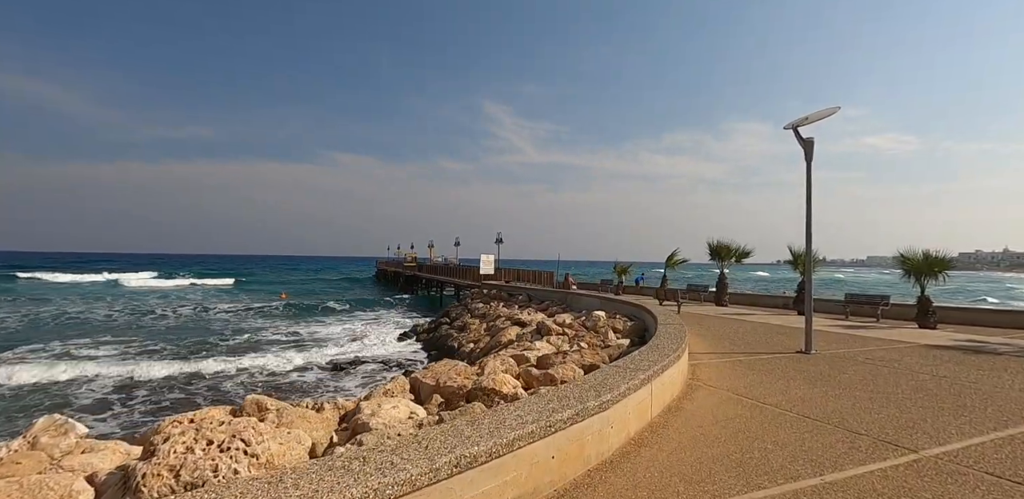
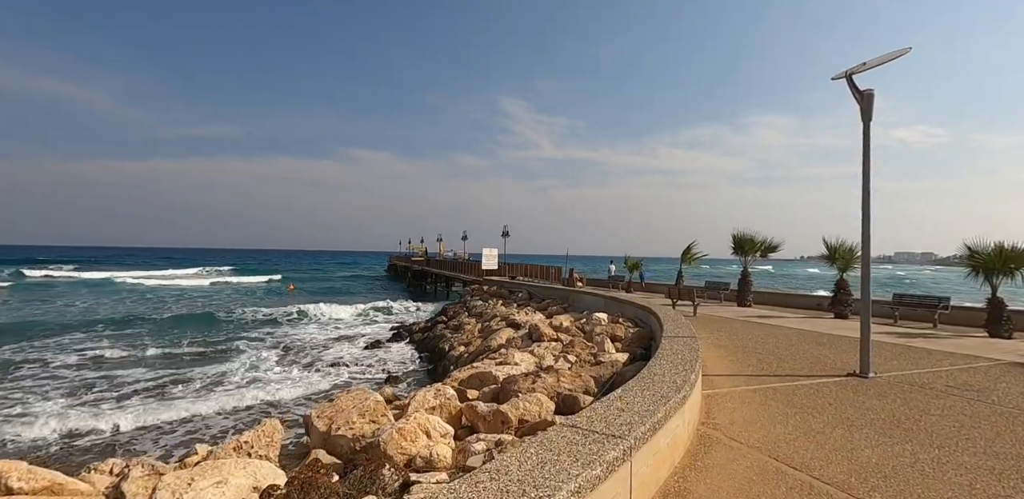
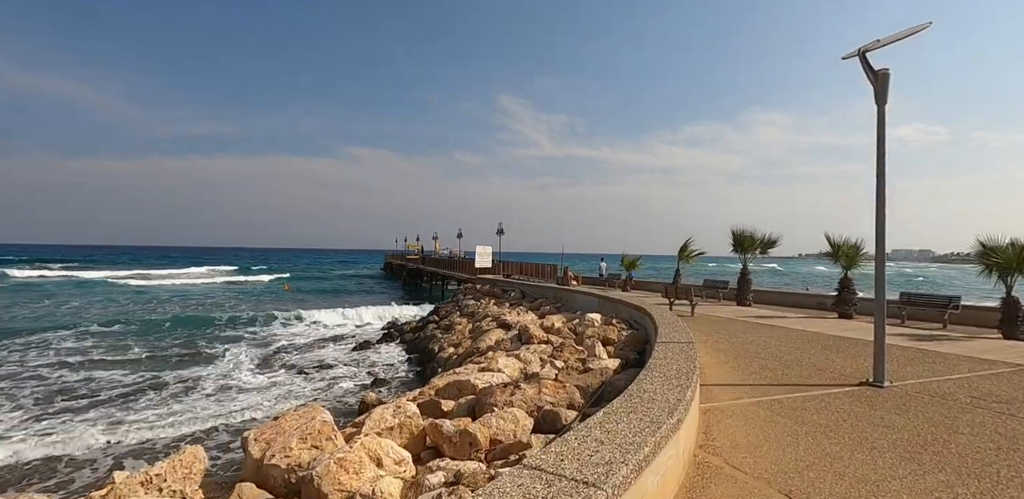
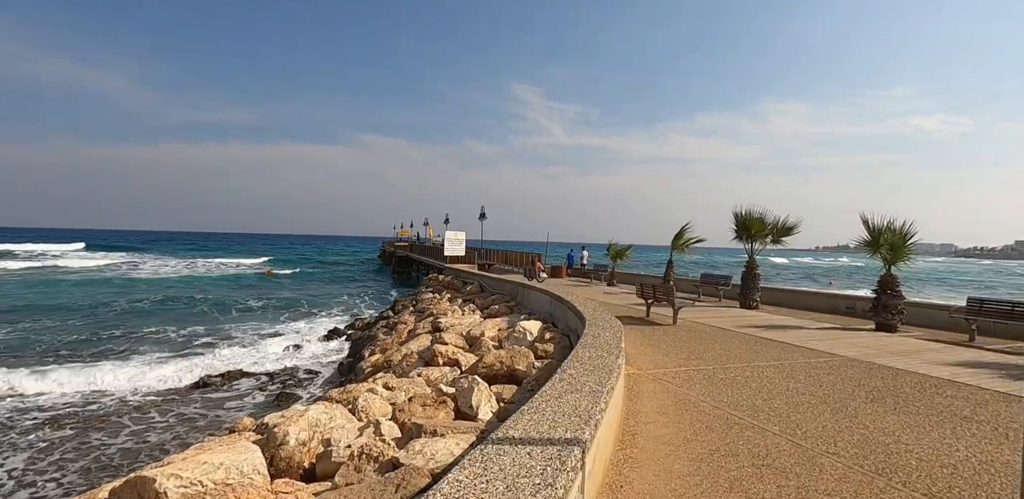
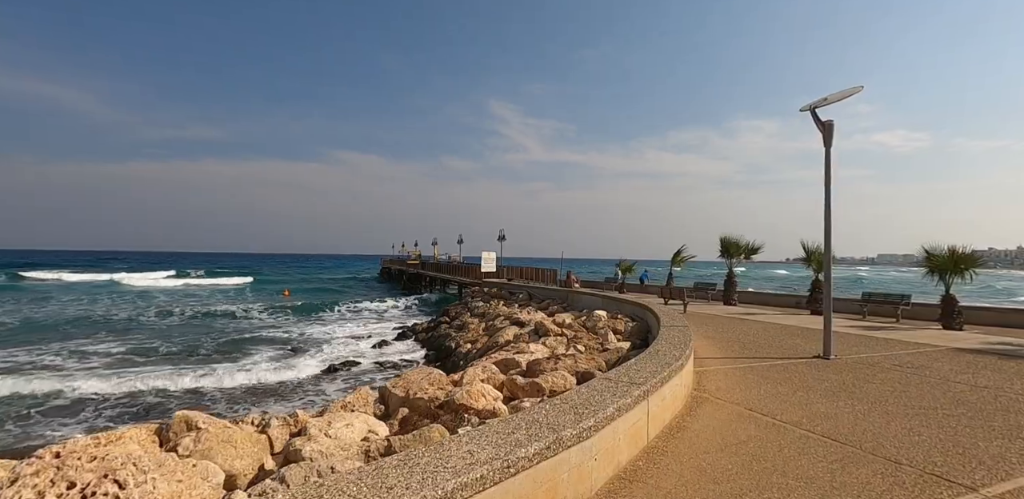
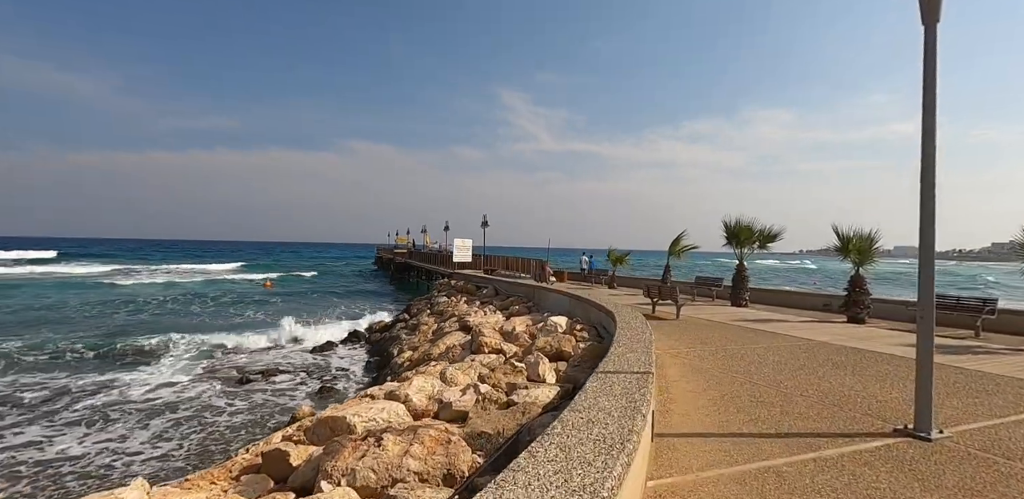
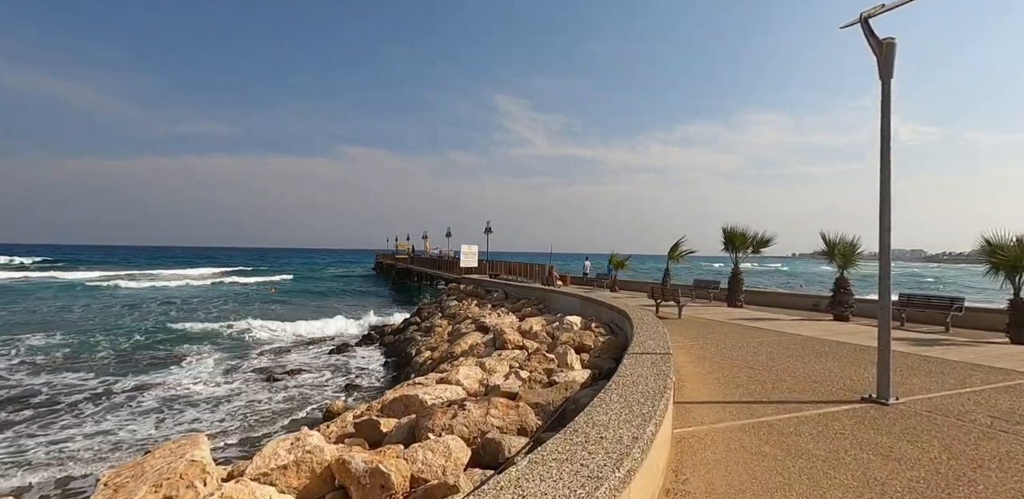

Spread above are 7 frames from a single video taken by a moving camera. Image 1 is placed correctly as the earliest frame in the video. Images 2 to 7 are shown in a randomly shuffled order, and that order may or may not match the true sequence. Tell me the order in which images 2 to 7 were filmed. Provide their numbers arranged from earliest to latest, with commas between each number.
5, 2, 3, 7, 6, 4
